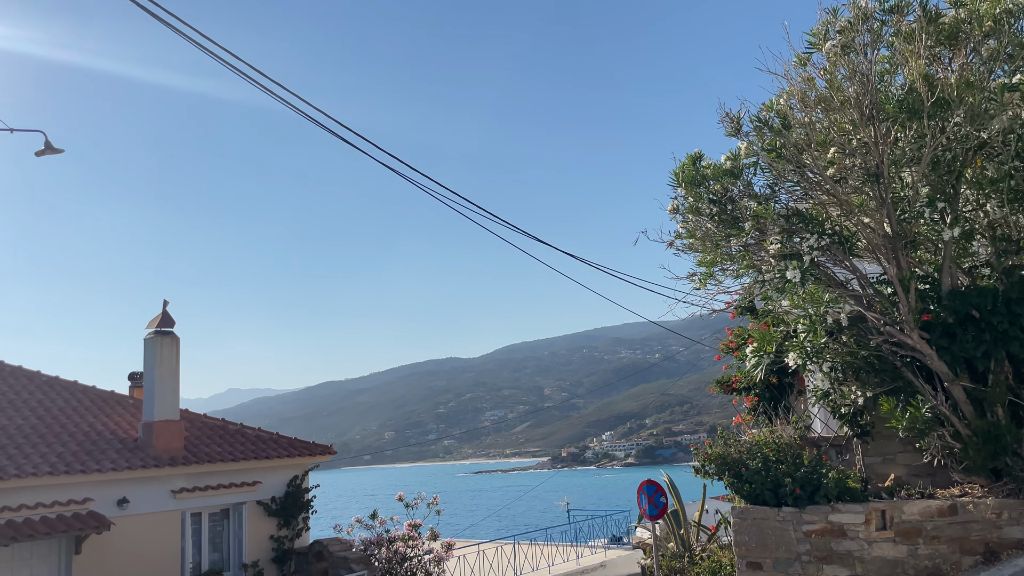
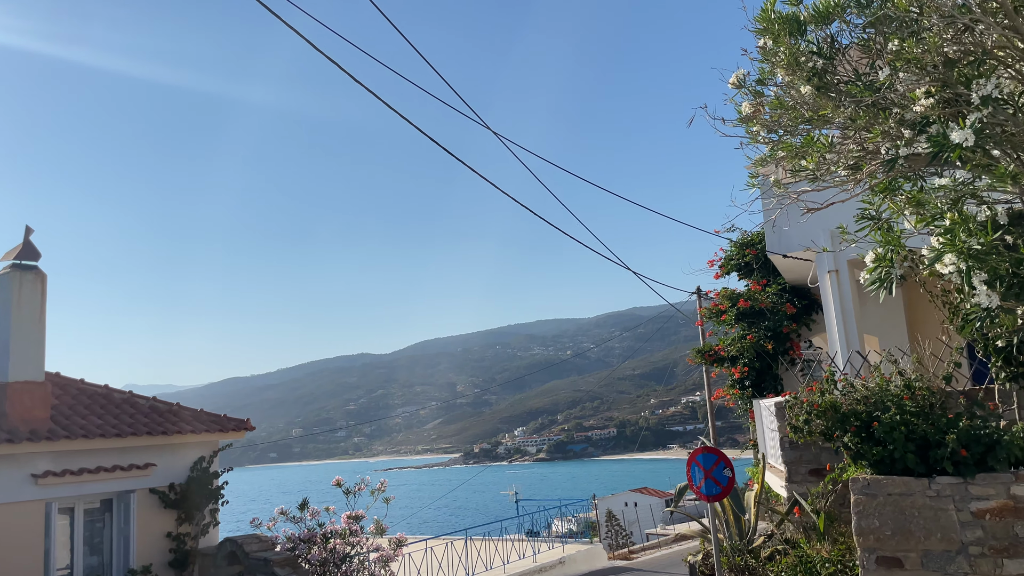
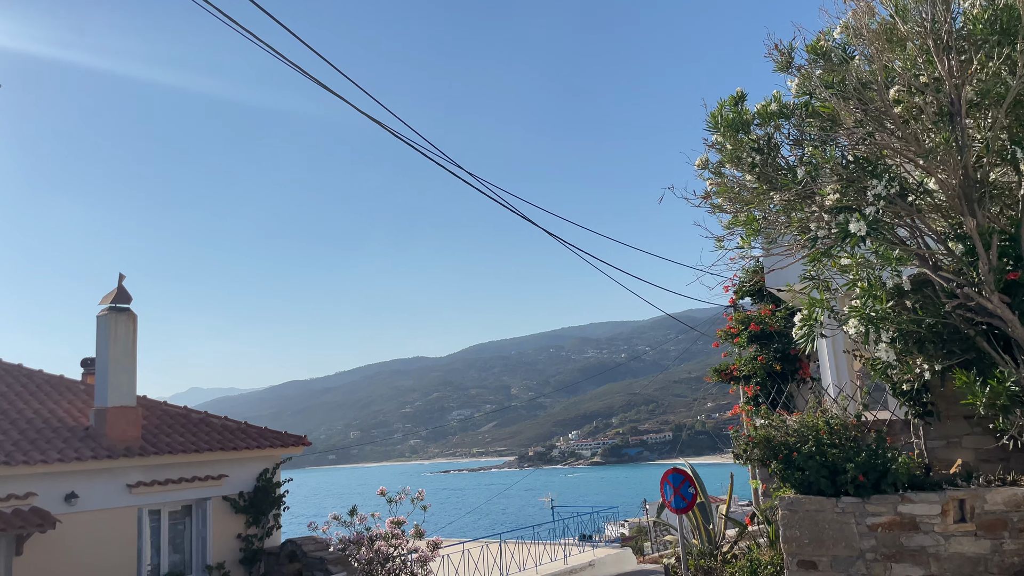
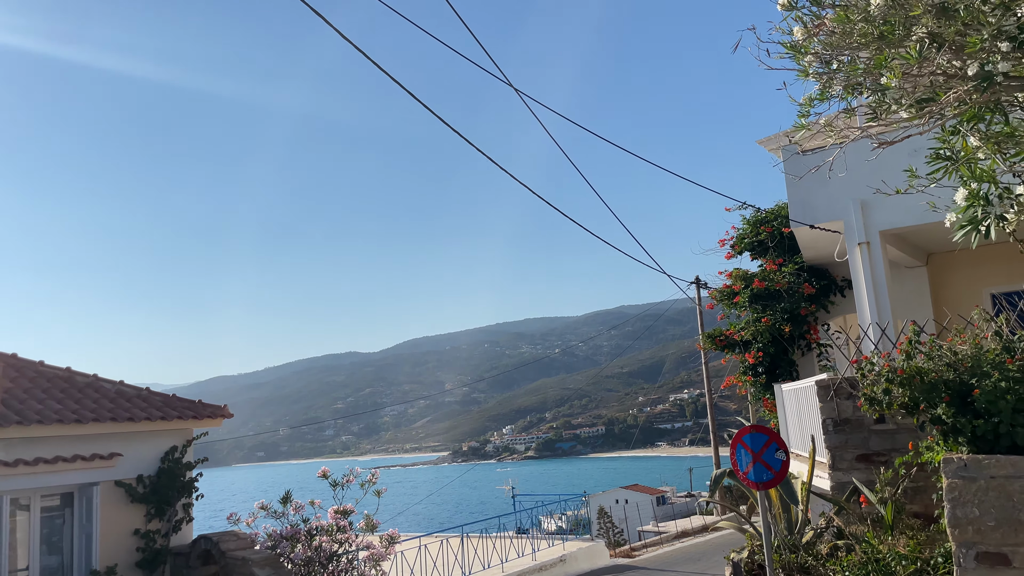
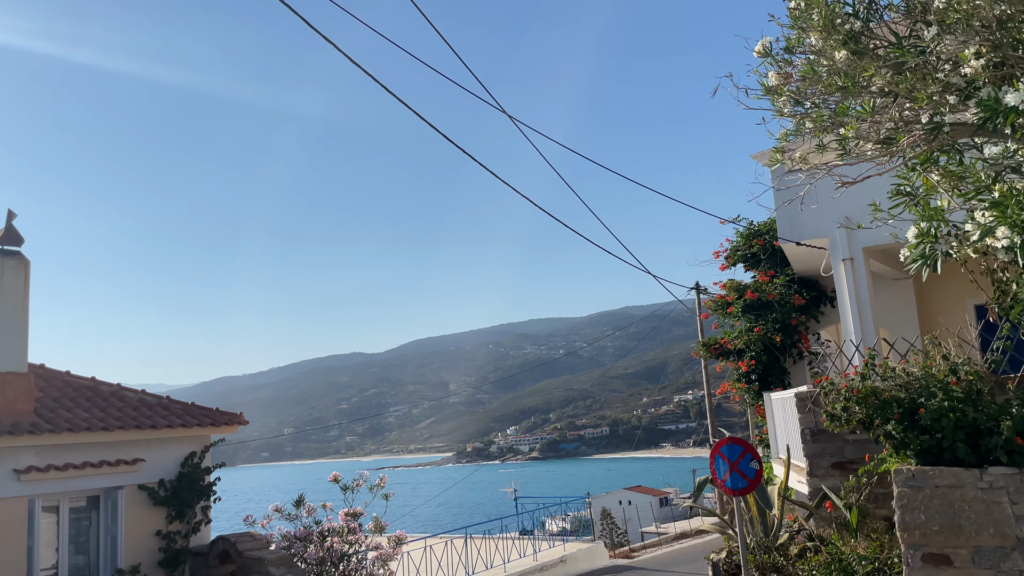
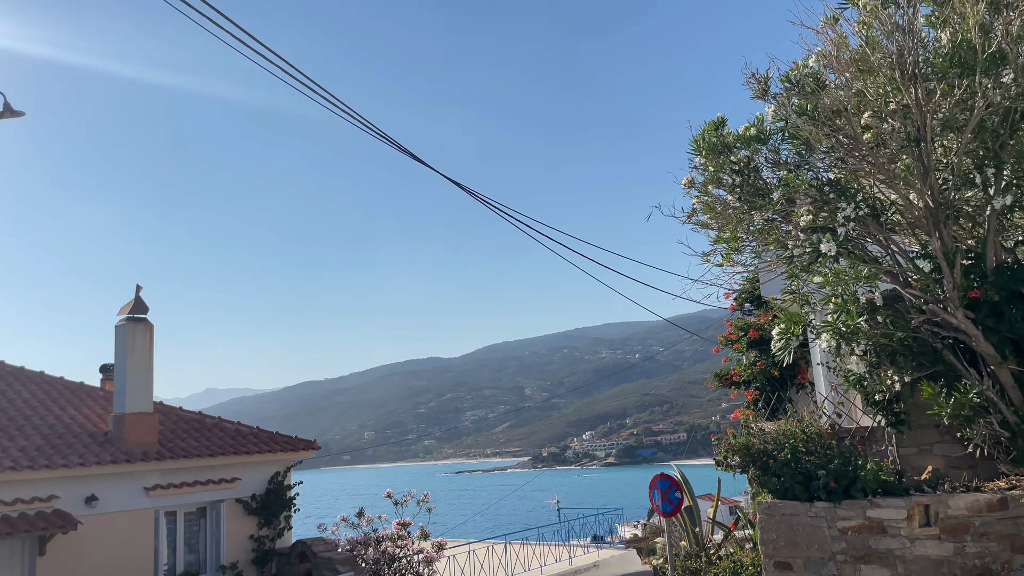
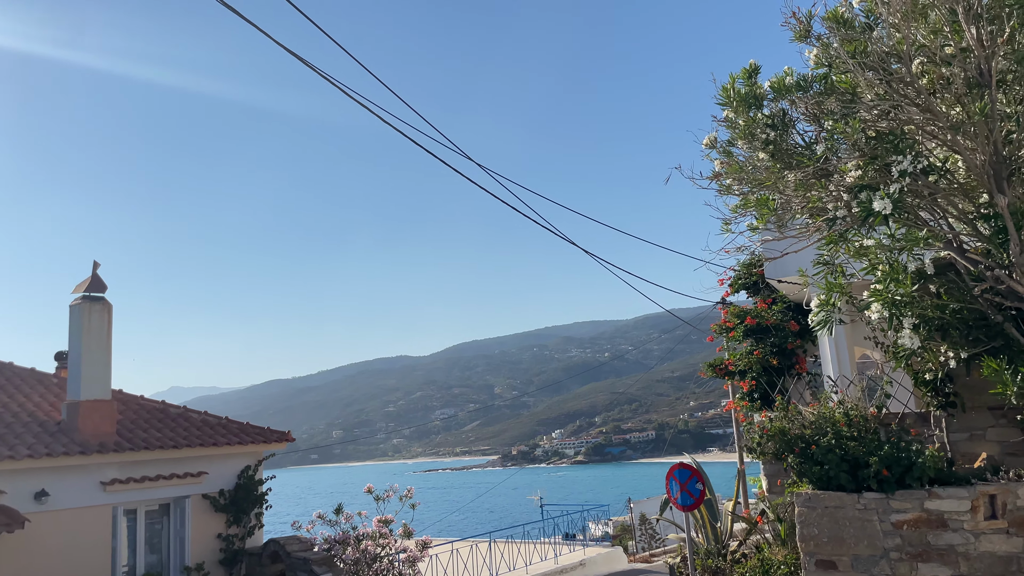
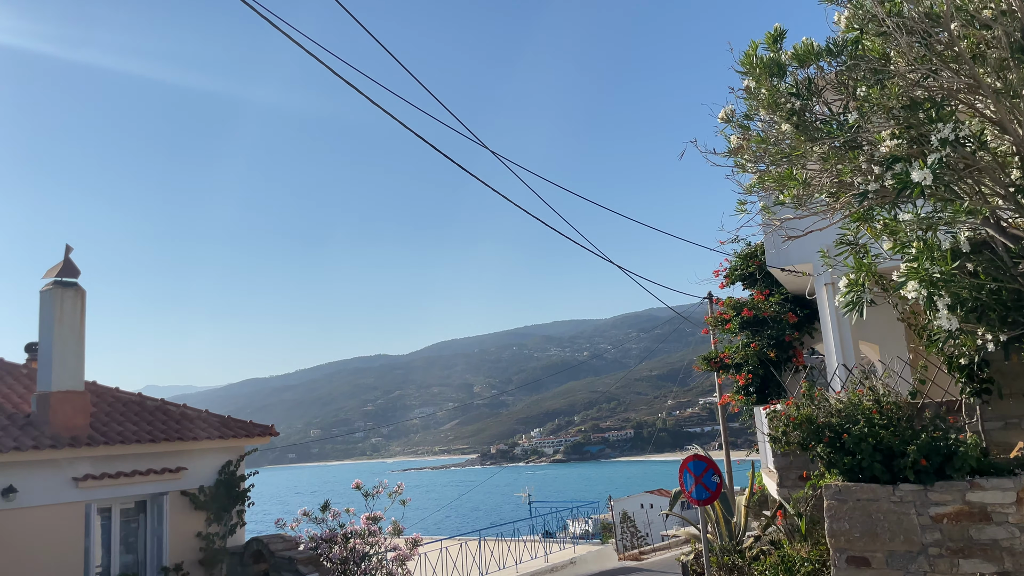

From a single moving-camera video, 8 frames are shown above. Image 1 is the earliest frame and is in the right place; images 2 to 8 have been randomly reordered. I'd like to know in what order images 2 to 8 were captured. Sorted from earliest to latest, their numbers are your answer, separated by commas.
6, 3, 7, 8, 2, 5, 4
